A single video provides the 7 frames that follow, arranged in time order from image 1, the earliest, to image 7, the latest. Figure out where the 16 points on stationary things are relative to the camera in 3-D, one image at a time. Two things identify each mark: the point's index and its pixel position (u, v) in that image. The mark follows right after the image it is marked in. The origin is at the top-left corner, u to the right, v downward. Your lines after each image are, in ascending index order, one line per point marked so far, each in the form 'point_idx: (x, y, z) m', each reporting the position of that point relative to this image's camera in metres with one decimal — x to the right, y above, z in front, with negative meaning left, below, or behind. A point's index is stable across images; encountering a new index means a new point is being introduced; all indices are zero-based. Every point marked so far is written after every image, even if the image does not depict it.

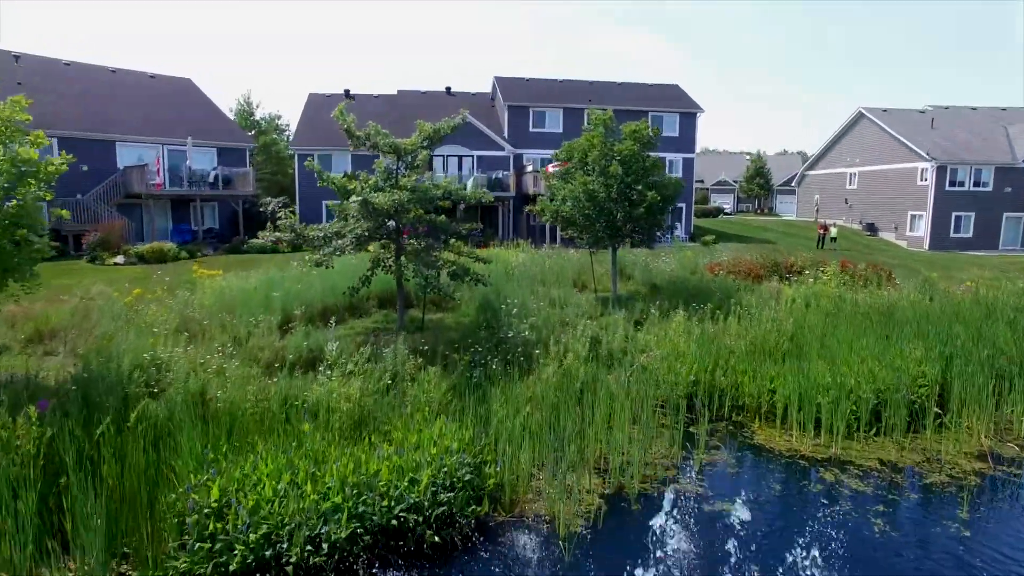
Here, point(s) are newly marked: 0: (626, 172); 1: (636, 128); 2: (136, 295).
0: (+3.1, +3.1, +16.1) m
1: (+3.4, +4.4, +16.2) m
2: (-9.6, -0.2, +15.1) m
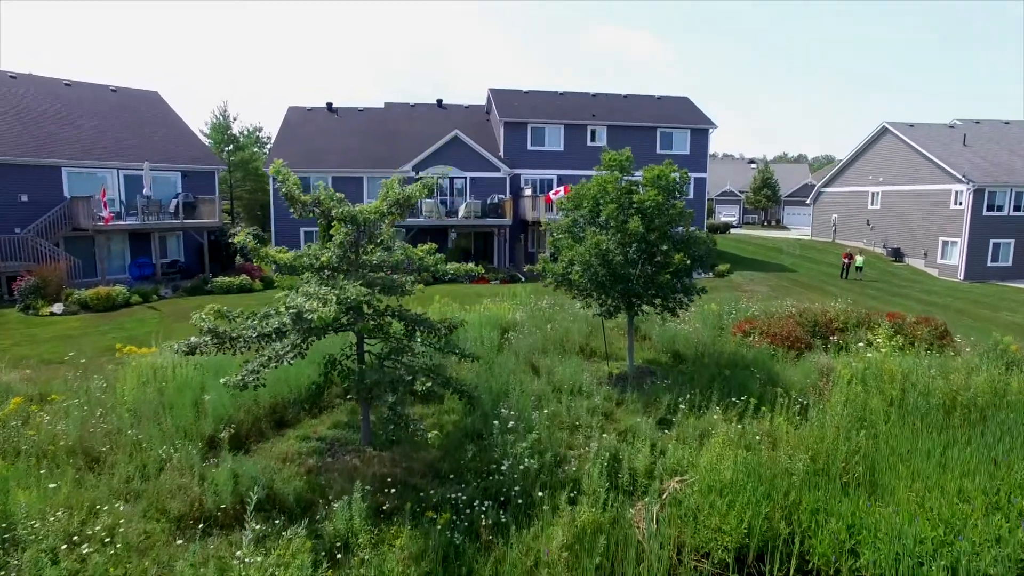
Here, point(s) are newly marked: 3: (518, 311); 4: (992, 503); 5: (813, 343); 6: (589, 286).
0: (+3.0, +1.3, +13.2) m
1: (+3.3, +2.6, +13.2) m
2: (-9.7, -2.0, +12.1) m
3: (+0.2, -0.7, +17.7) m
4: (+7.3, -3.3, +9.0) m
5: (+8.4, -1.5, +16.4) m
6: (+1.7, +0.1, +13.2) m
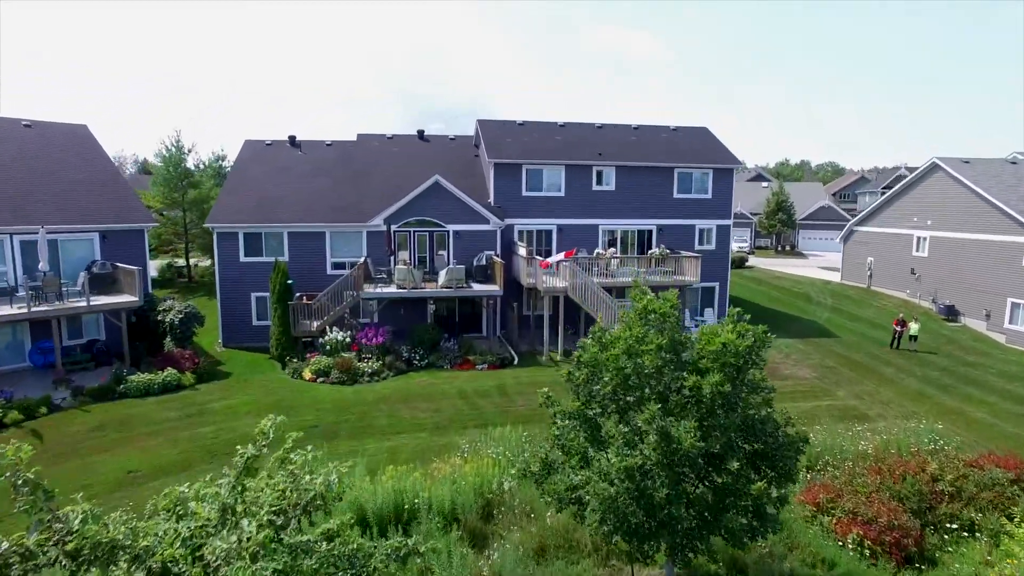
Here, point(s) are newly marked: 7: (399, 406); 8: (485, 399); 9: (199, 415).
0: (+2.7, -2.0, +8.3) m
1: (+3.0, -0.7, +8.3) m
2: (-10.0, -5.3, +7.2) m
3: (-0.2, -4.0, +12.8) m
4: (+7.0, -6.5, +4.1) m
5: (+8.0, -4.8, +11.5) m
6: (+1.4, -3.2, +8.3) m
7: (-3.7, -3.8, +19.4) m
8: (-0.9, -3.8, +19.9) m
9: (-9.6, -3.8, +18.1) m
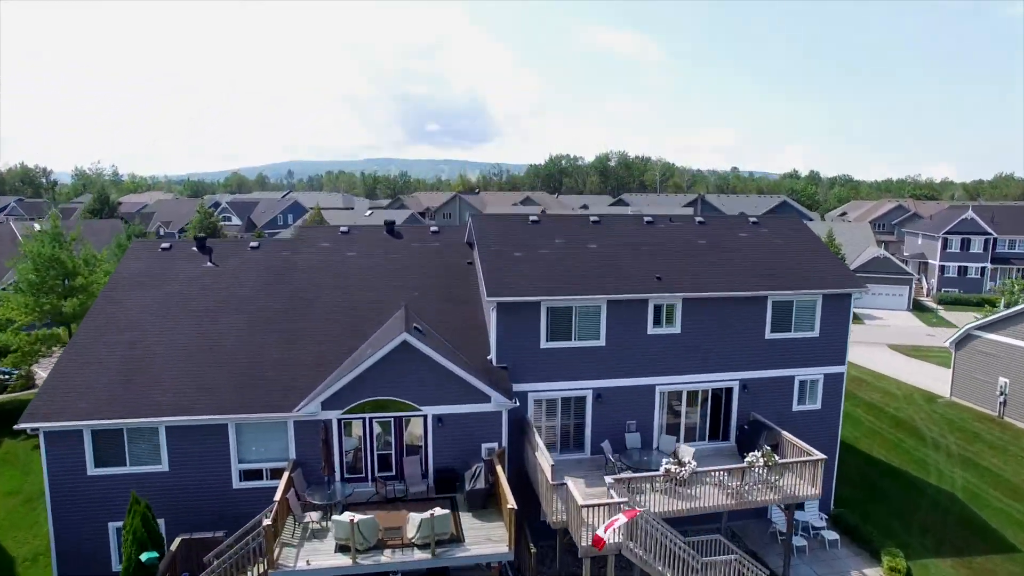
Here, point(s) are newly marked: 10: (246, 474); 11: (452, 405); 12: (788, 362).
0: (+3.2, -8.0, -1.4) m
1: (+3.5, -6.8, -1.3) m
2: (-9.5, -11.4, -2.5) m
3: (+0.3, -10.1, +3.1) m
4: (+7.5, -12.6, -5.5) m
5: (+8.5, -10.8, +1.9) m
6: (+1.9, -9.3, -1.4) m
7: (-3.2, -9.9, +9.7) m
8: (-0.4, -9.8, +10.3) m
9: (-9.1, -9.9, +8.4) m
10: (-7.3, -5.1, +16.2) m
11: (-1.6, -3.3, +16.5) m
12: (+9.1, -2.5, +19.6) m
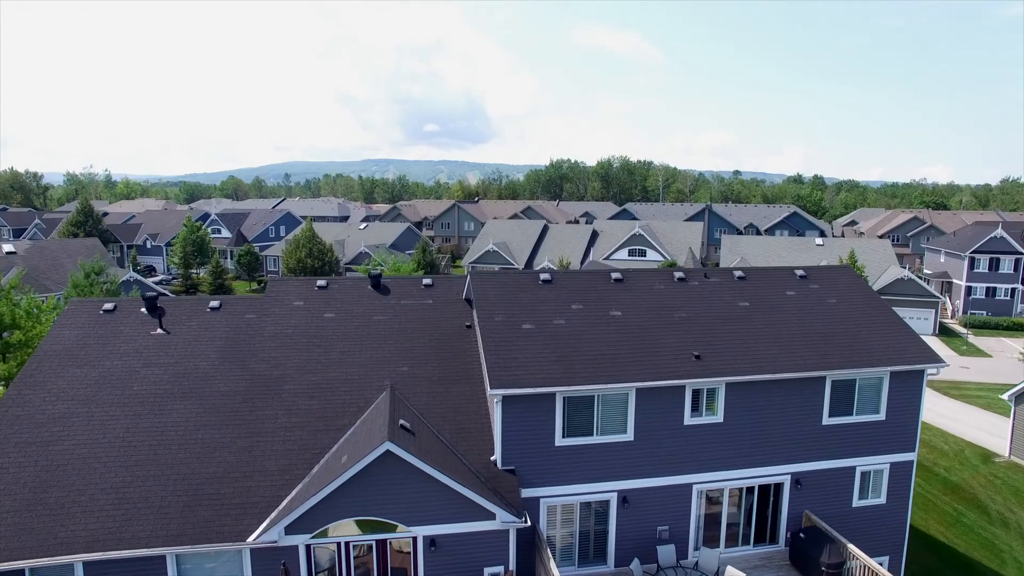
0: (+3.4, -10.1, -4.6) m
1: (+3.7, -8.9, -4.5) m
2: (-9.3, -13.5, -5.7) m
3: (+0.6, -12.1, -0.1) m
4: (+7.8, -14.7, -8.7) m
5: (+8.8, -12.9, -1.3) m
6: (+2.2, -11.4, -4.6) m
7: (-3.0, -12.0, +6.5) m
8: (-0.2, -11.9, +7.1) m
9: (-8.9, -12.0, +5.2) m
10: (-7.1, -7.2, +13.0) m
11: (-1.4, -5.3, +13.3) m
12: (+9.3, -4.5, +16.4) m
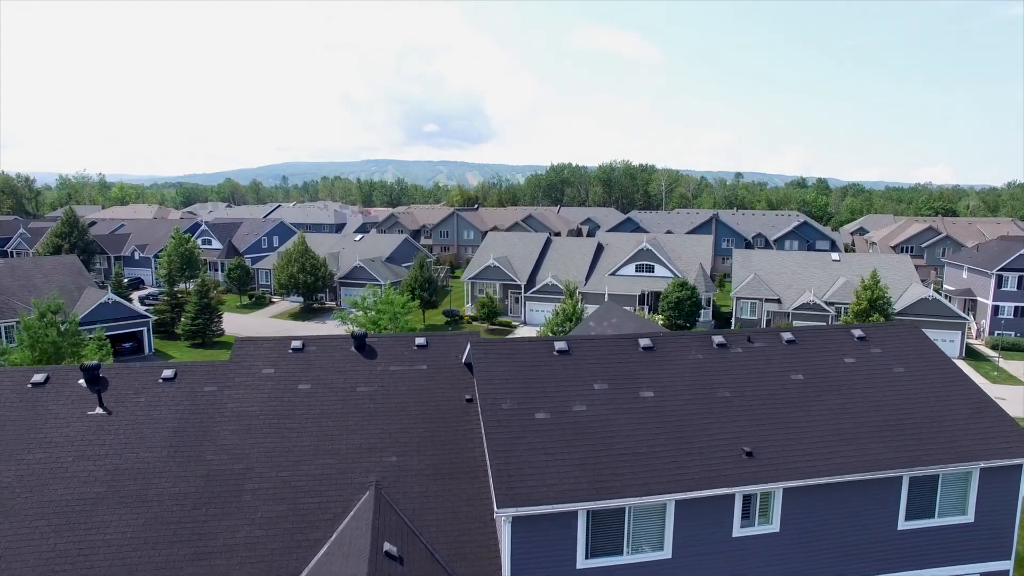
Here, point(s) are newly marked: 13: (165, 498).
0: (+3.7, -11.8, -7.4) m
1: (+4.0, -10.6, -7.3) m
2: (-9.0, -15.2, -8.5) m
3: (+0.8, -13.9, -2.9) m
4: (+8.0, -16.4, -11.5) m
5: (+9.0, -14.6, -4.1) m
6: (+2.4, -13.1, -7.4) m
7: (-2.8, -13.7, +3.7) m
8: (0.0, -13.6, +4.2) m
9: (-8.7, -13.7, +2.4) m
10: (-6.9, -8.9, +10.2) m
11: (-1.2, -7.1, +10.5) m
12: (+9.6, -6.2, +13.6) m
13: (-7.5, -4.6, +12.7) m
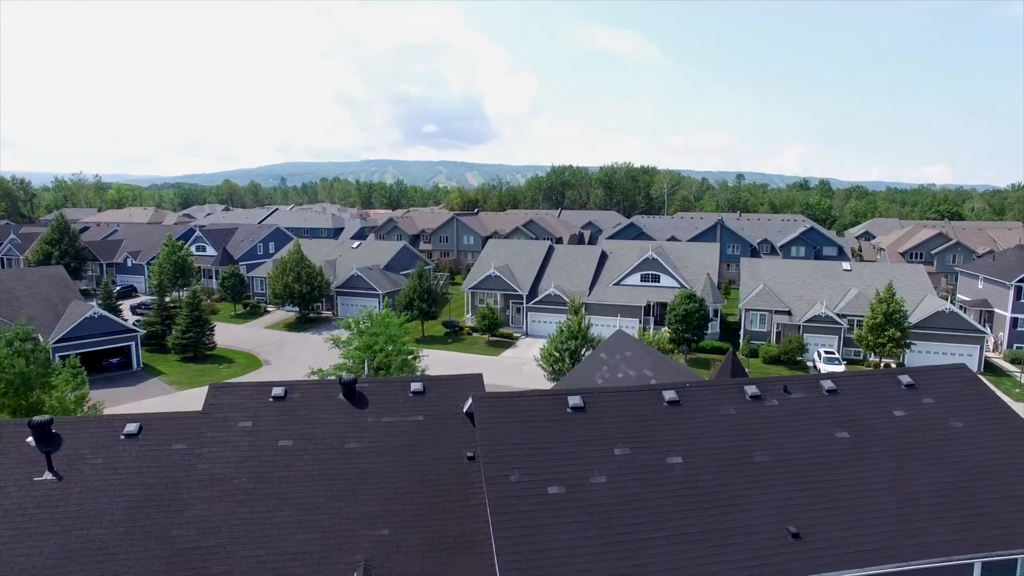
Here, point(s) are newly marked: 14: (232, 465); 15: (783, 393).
0: (+3.9, -12.8, -9.1) m
1: (+4.1, -11.6, -9.0) m
2: (-8.8, -16.3, -10.2) m
3: (+1.0, -14.9, -4.6) m
4: (+8.2, -17.4, -13.2) m
5: (+9.2, -15.6, -5.8) m
6: (+2.6, -14.1, -9.1) m
7: (-2.6, -14.7, +2.0) m
8: (+0.2, -14.6, +2.5) m
9: (-8.5, -14.8, +0.6) m
10: (-6.7, -9.9, +8.4) m
11: (-1.0, -8.1, +8.8) m
12: (+9.7, -7.2, +11.9) m
13: (-7.3, -5.6, +11.0) m
14: (-6.2, -3.9, +13.2) m
15: (+6.3, -2.4, +13.7) m
